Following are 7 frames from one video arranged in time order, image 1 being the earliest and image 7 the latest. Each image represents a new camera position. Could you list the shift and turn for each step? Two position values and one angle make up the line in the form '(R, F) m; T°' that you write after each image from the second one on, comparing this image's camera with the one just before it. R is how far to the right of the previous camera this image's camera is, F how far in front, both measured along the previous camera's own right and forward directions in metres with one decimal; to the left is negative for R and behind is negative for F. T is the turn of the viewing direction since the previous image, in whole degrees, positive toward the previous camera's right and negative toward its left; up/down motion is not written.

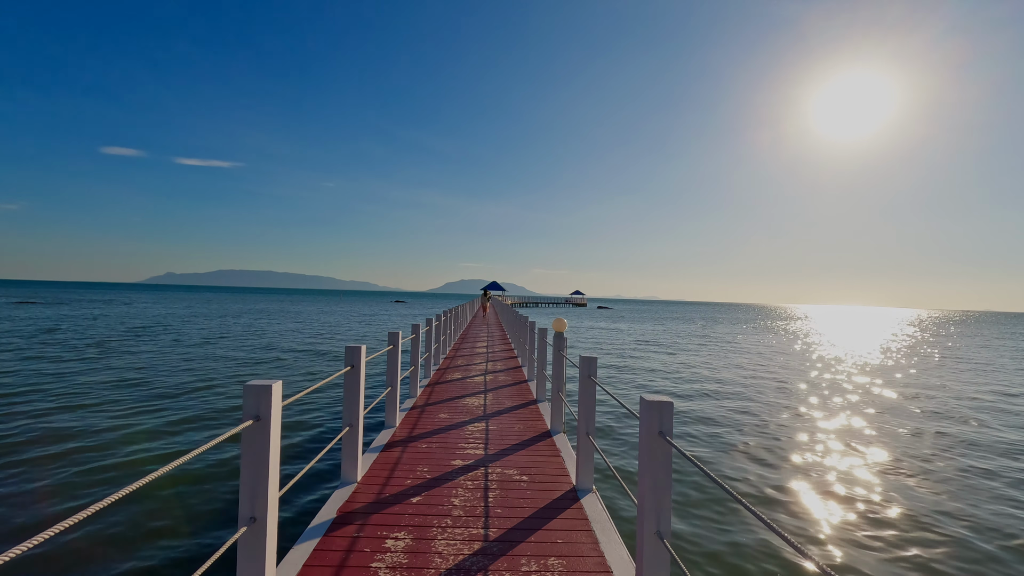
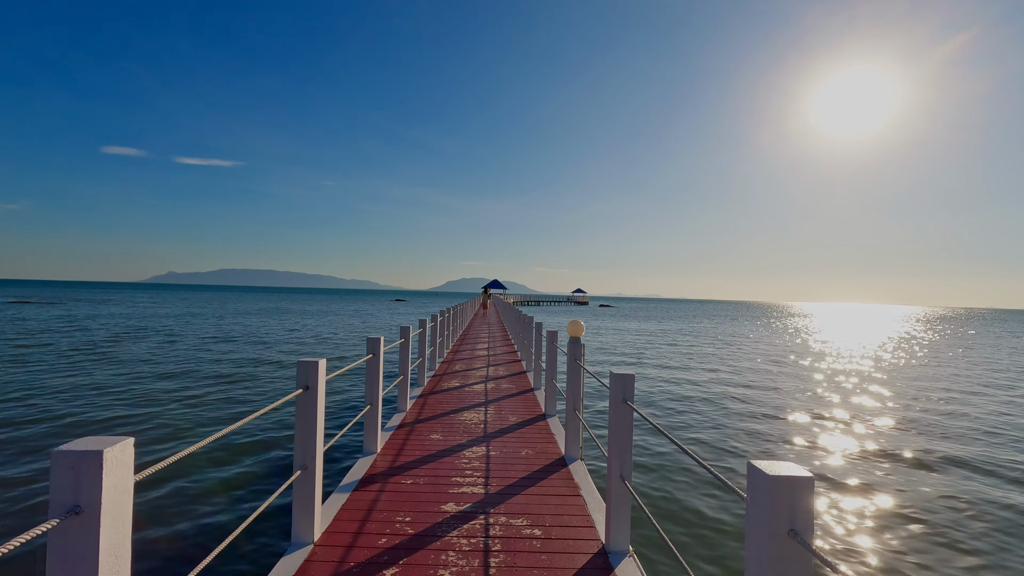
(0.0, +0.7) m; 0°
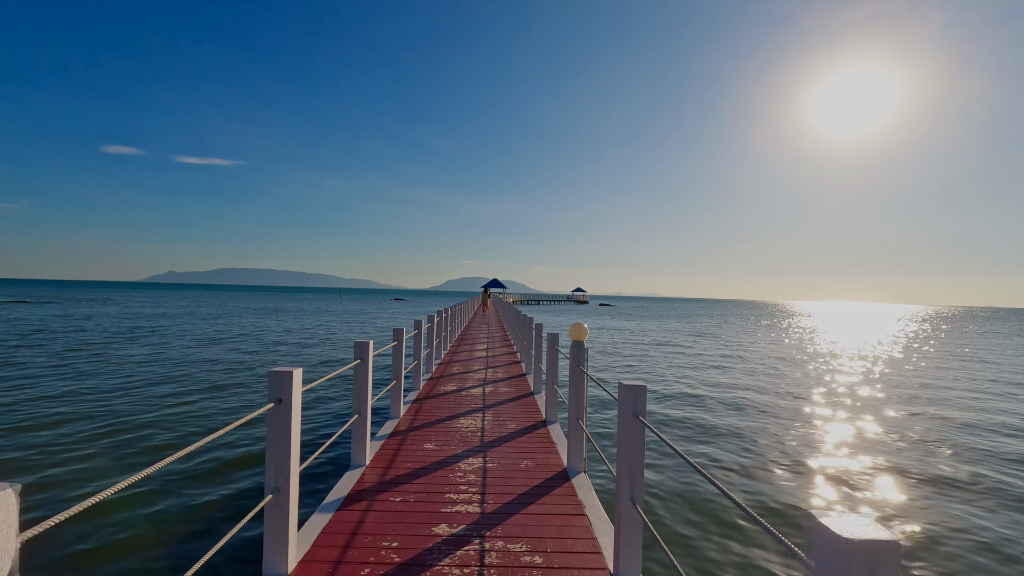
(+0.1, -1.0) m; 0°
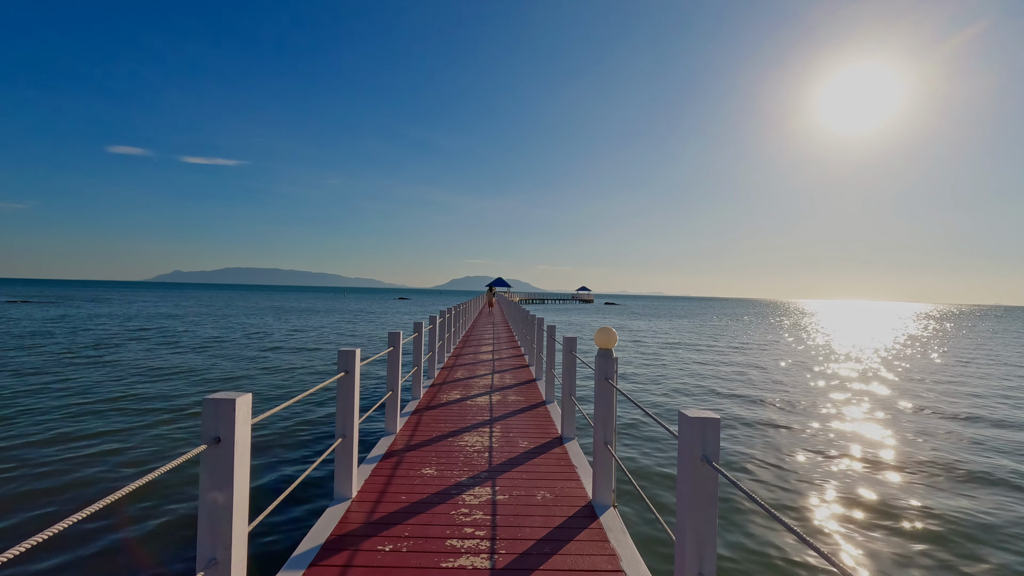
(-0.1, +0.5) m; -1°
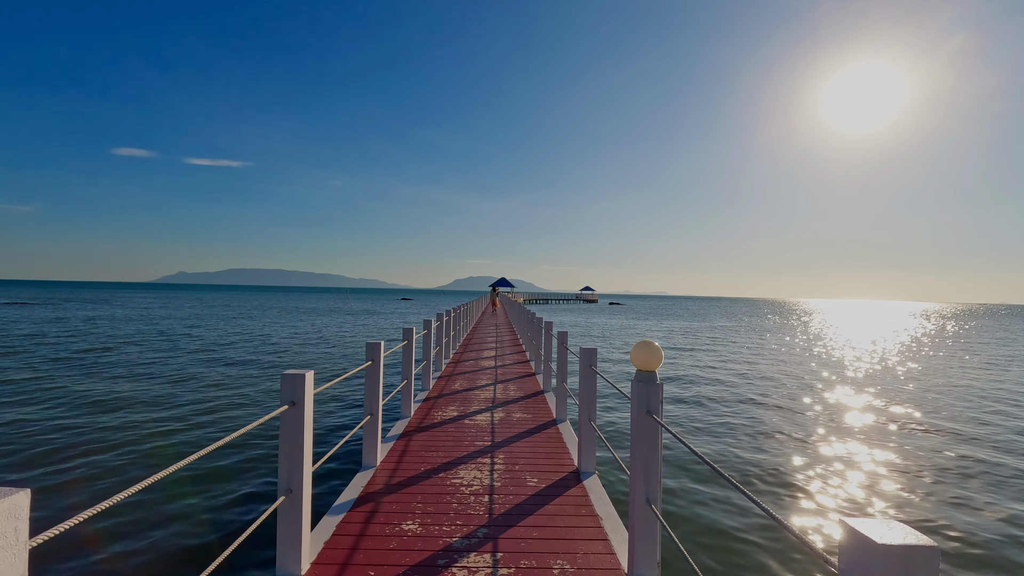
(0.0, +0.7) m; 0°
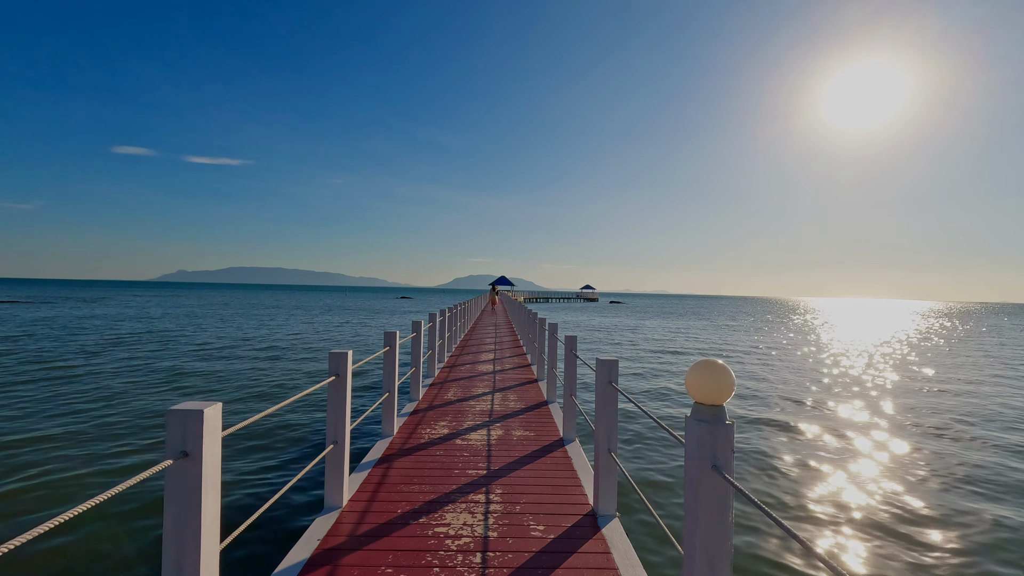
(0.0, +0.6) m; 0°
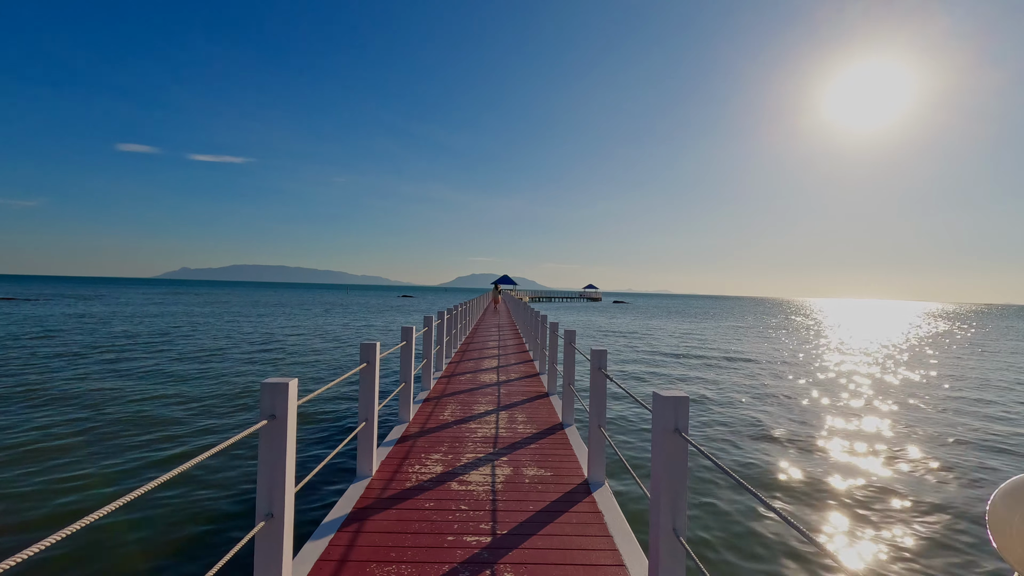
(-0.1, +0.8) m; 0°
